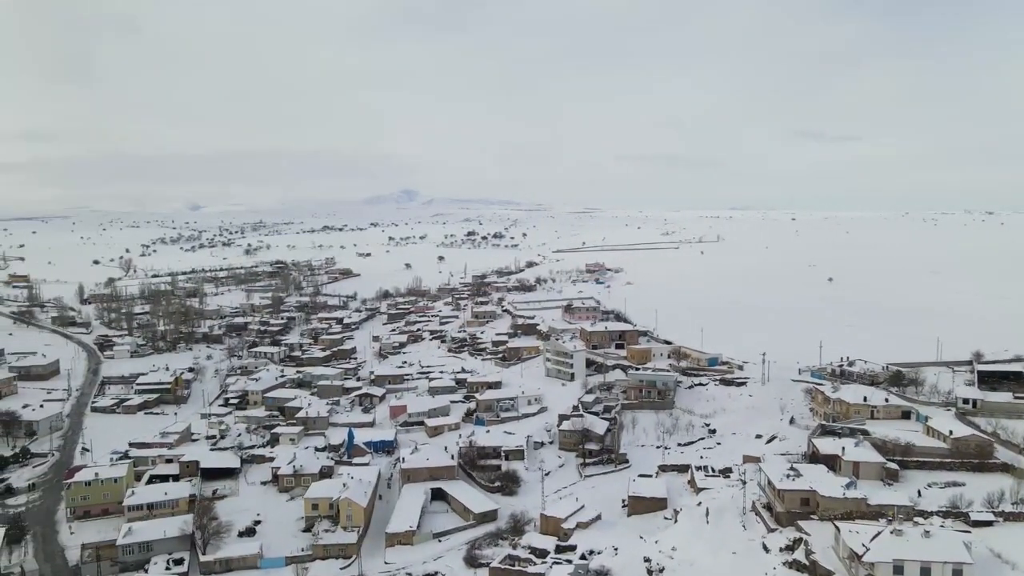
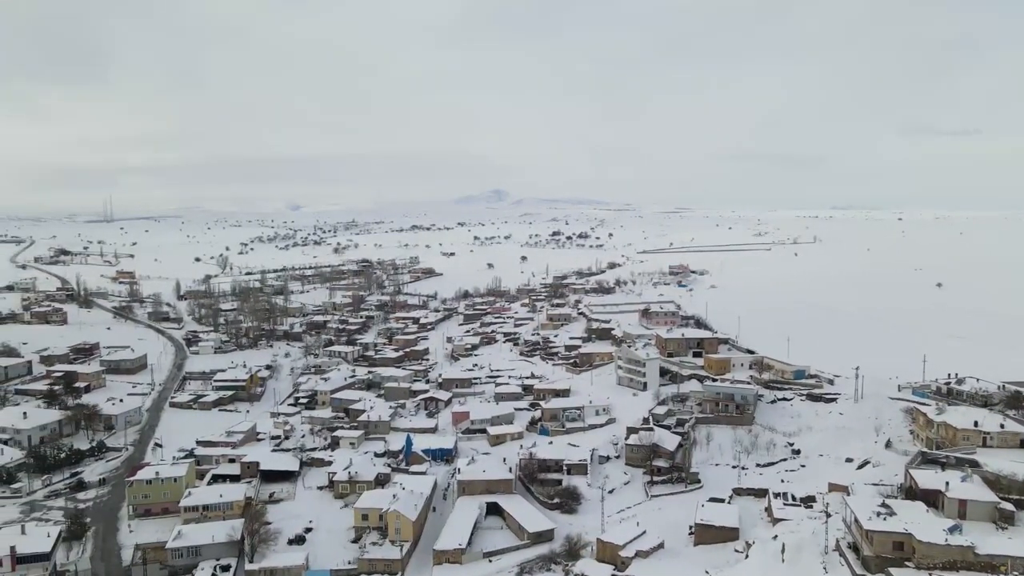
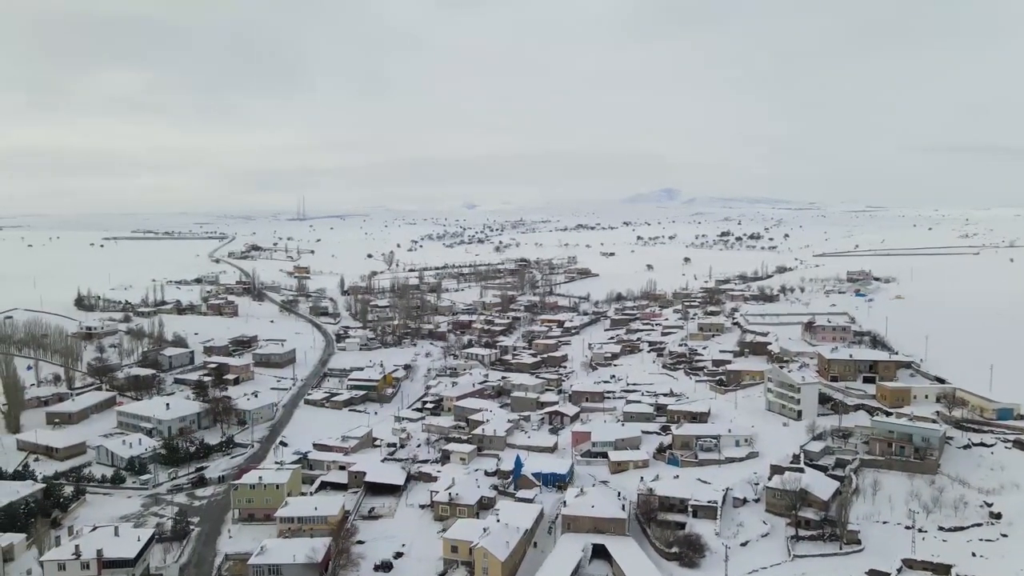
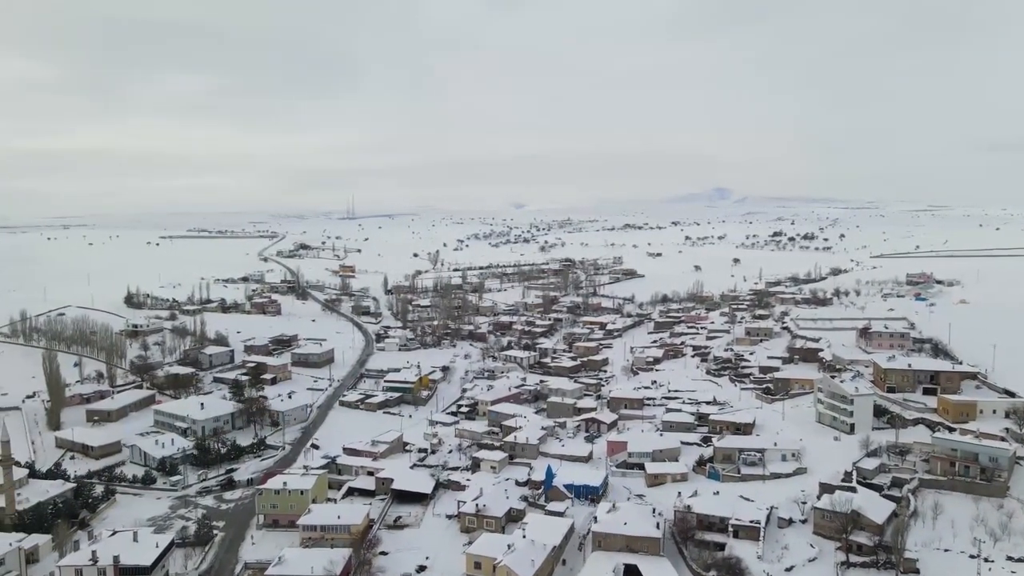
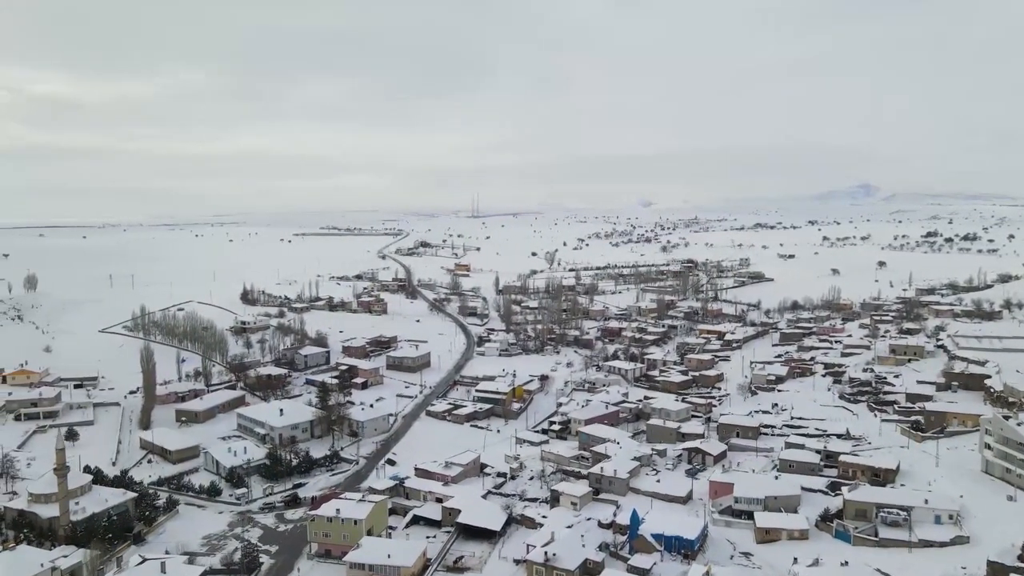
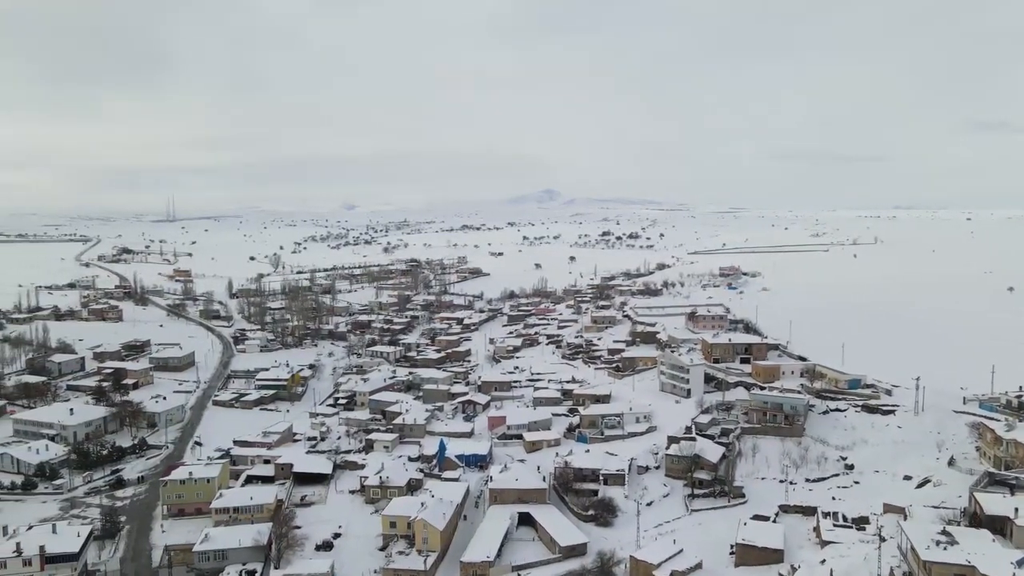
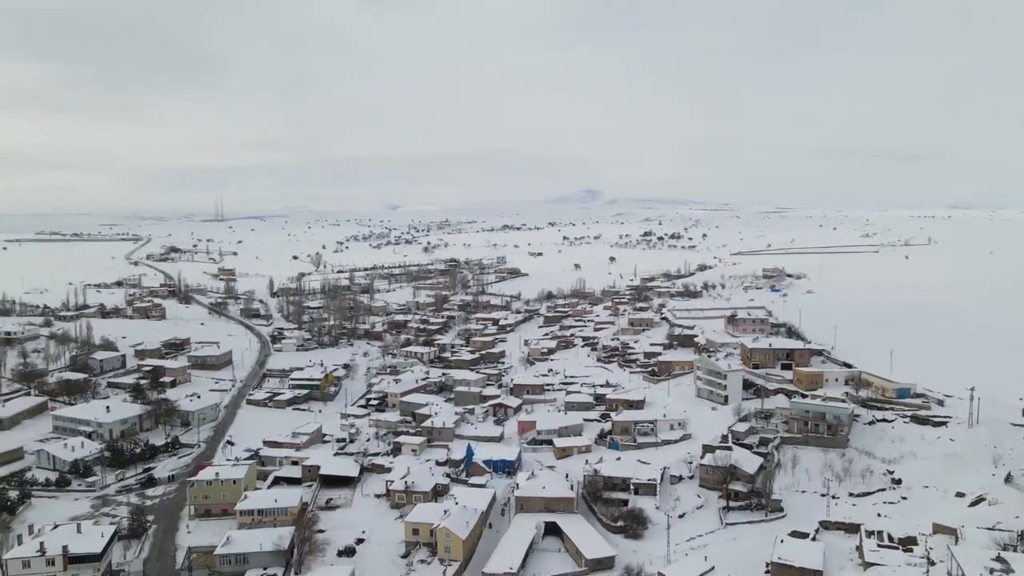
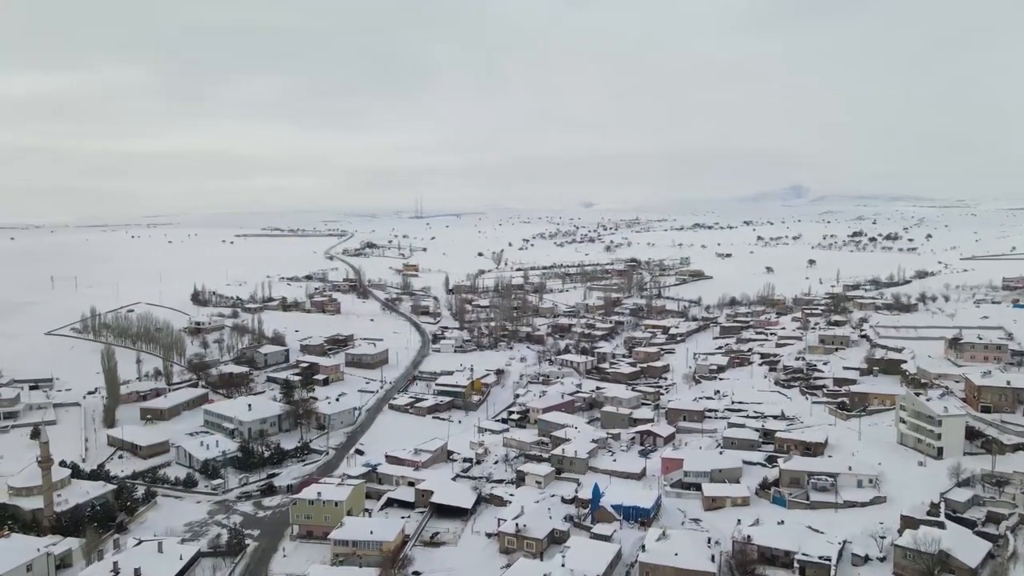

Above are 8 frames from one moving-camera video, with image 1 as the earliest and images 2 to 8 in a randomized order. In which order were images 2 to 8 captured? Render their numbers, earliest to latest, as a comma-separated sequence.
2, 6, 7, 3, 4, 8, 5
